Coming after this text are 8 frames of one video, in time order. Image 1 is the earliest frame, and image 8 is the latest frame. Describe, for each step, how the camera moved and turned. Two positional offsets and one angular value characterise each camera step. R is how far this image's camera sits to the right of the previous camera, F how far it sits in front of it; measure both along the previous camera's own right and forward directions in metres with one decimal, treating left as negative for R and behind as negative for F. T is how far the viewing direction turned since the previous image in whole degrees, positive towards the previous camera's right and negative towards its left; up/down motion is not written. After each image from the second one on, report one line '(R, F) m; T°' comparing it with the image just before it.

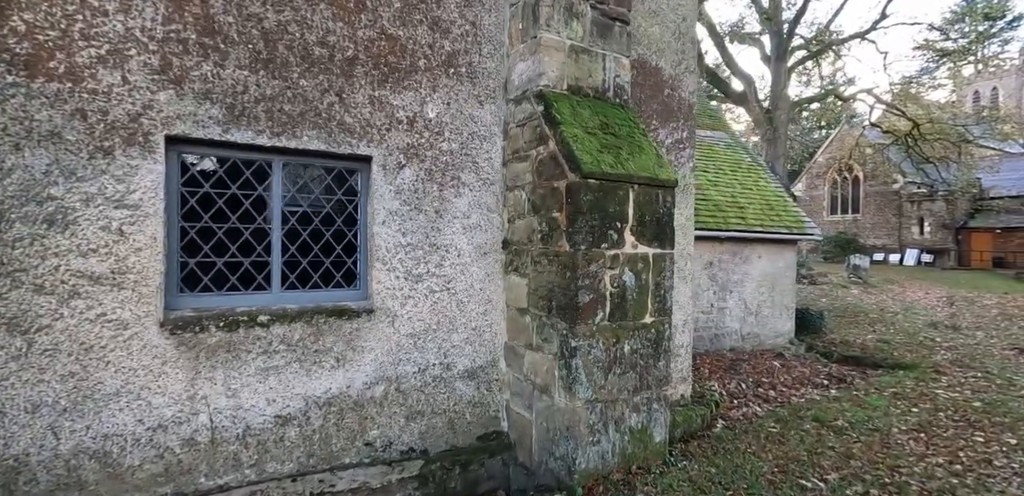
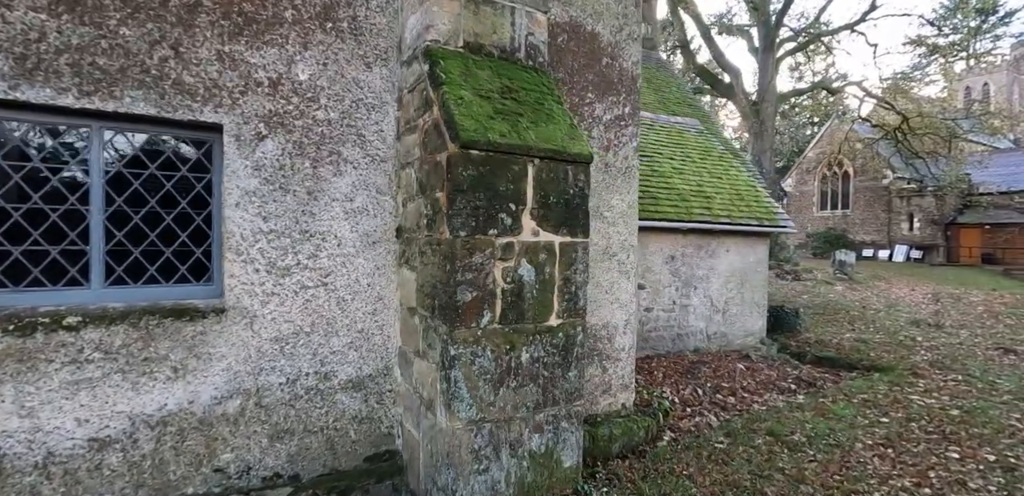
(+0.8, +0.7) m; +1°
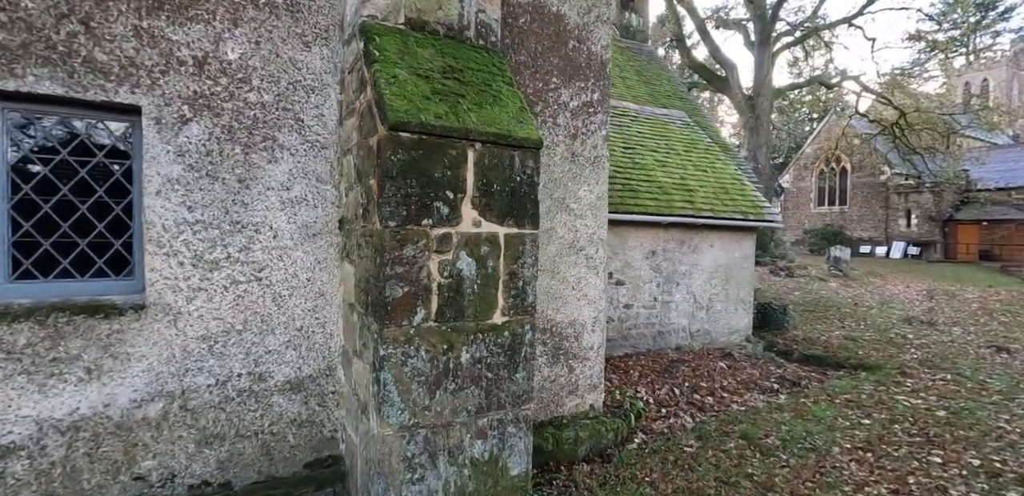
(+0.4, +0.3) m; 0°
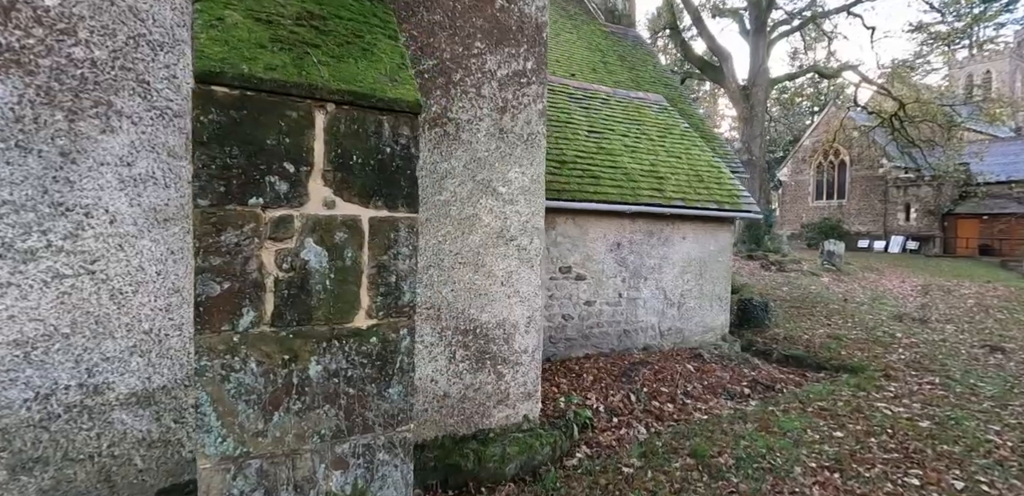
(+0.7, +0.6) m; 0°
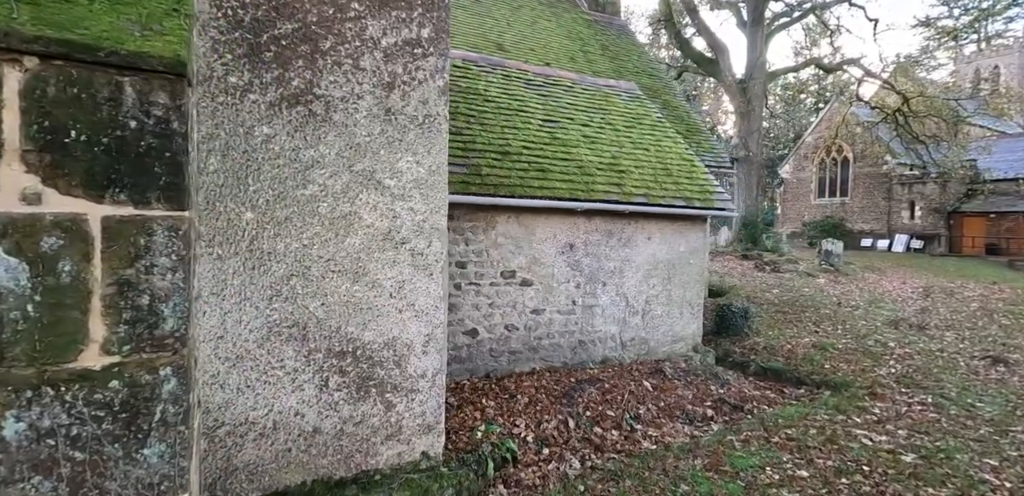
(+0.8, +0.8) m; -1°
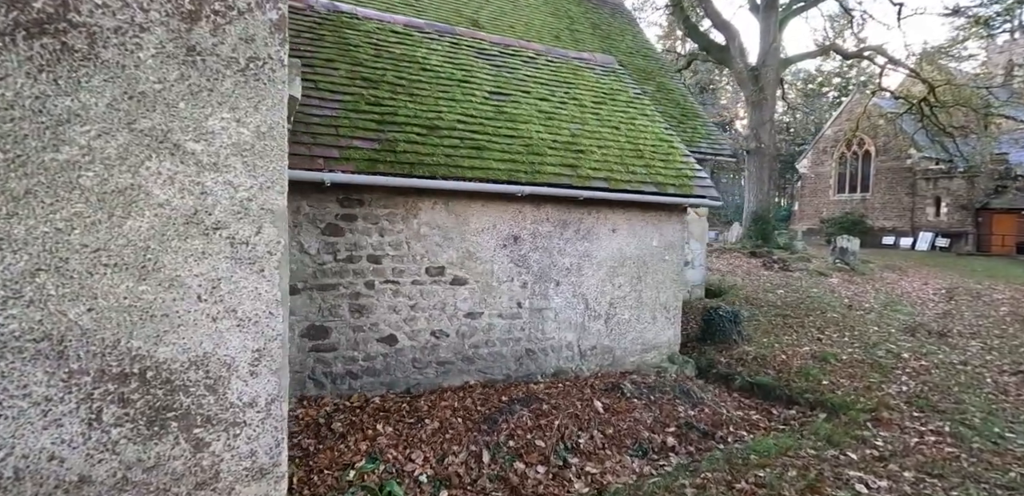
(+0.9, +1.0) m; -2°
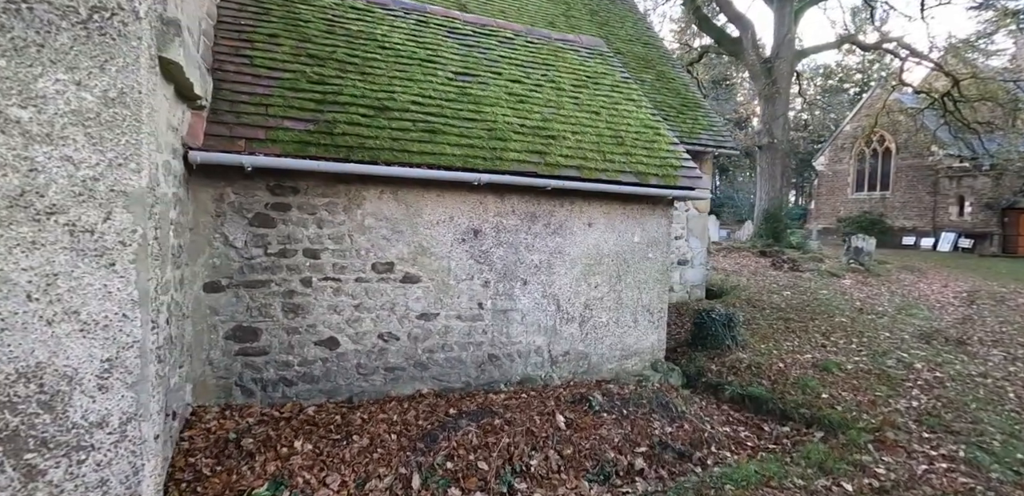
(+0.5, +0.5) m; -2°
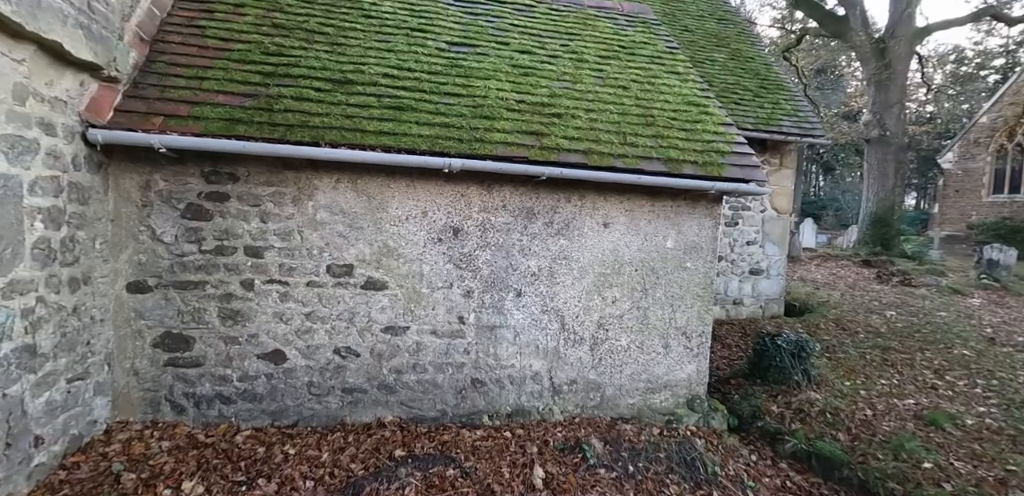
(+0.7, +1.0) m; -9°
